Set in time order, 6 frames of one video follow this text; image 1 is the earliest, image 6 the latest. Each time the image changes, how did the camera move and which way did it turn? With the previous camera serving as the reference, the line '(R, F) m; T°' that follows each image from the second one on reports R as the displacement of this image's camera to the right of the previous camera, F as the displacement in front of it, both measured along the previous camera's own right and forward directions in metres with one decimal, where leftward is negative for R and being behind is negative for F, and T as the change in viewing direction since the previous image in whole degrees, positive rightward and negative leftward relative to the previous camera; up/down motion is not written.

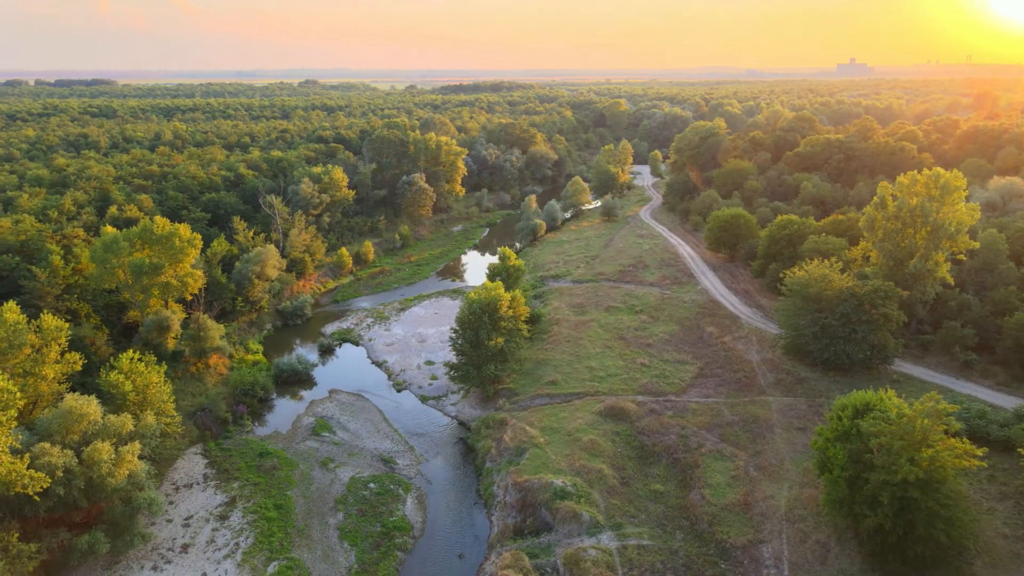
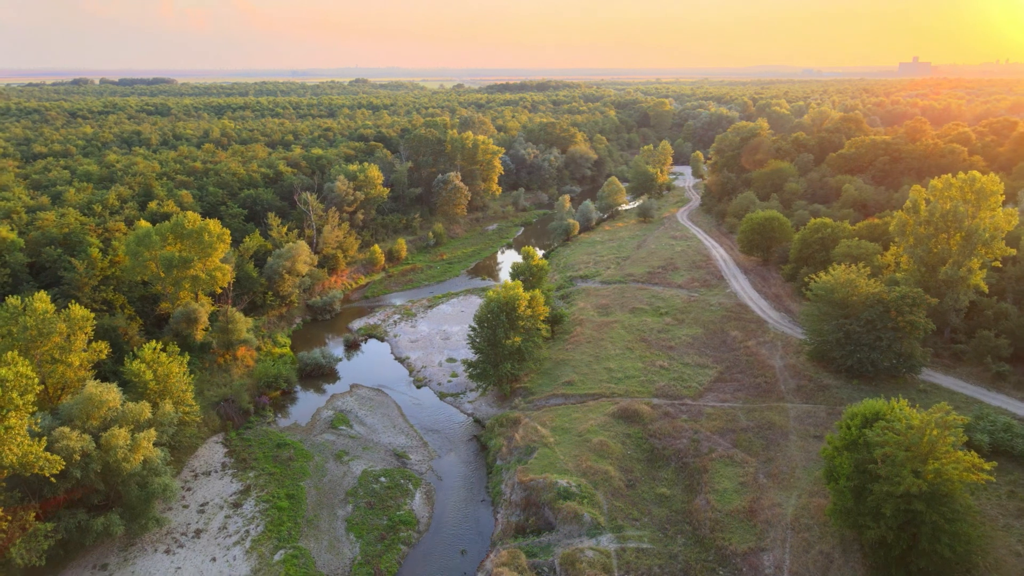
(+0.9, 0.0) m; -3°
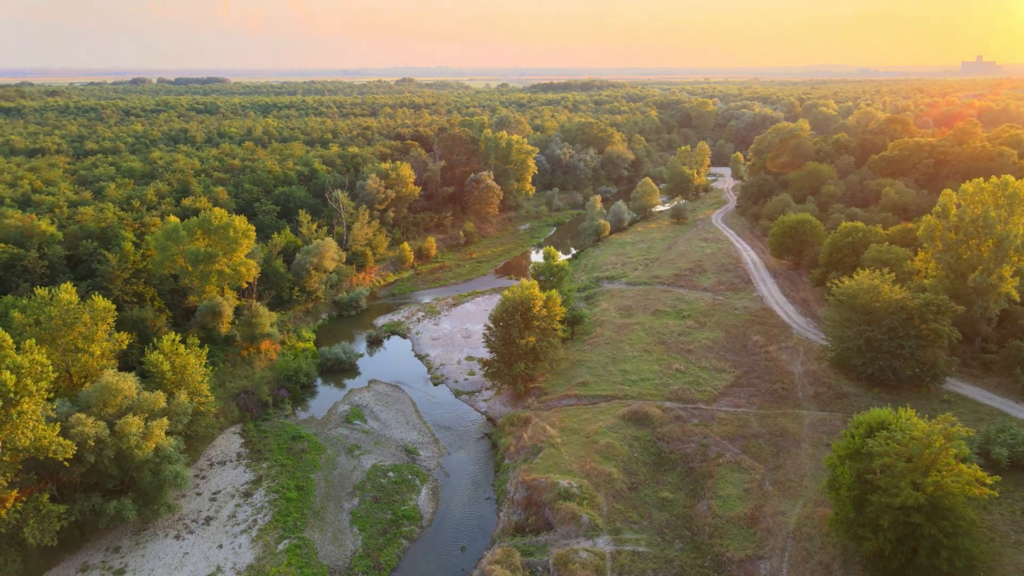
(+0.9, 0.0) m; -2°
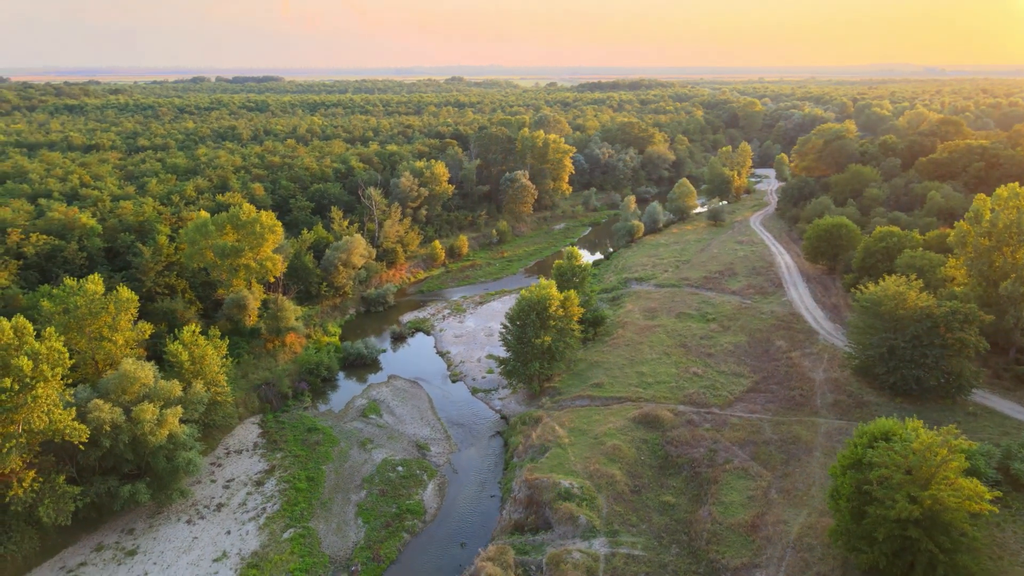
(+1.0, -0.1) m; -3°
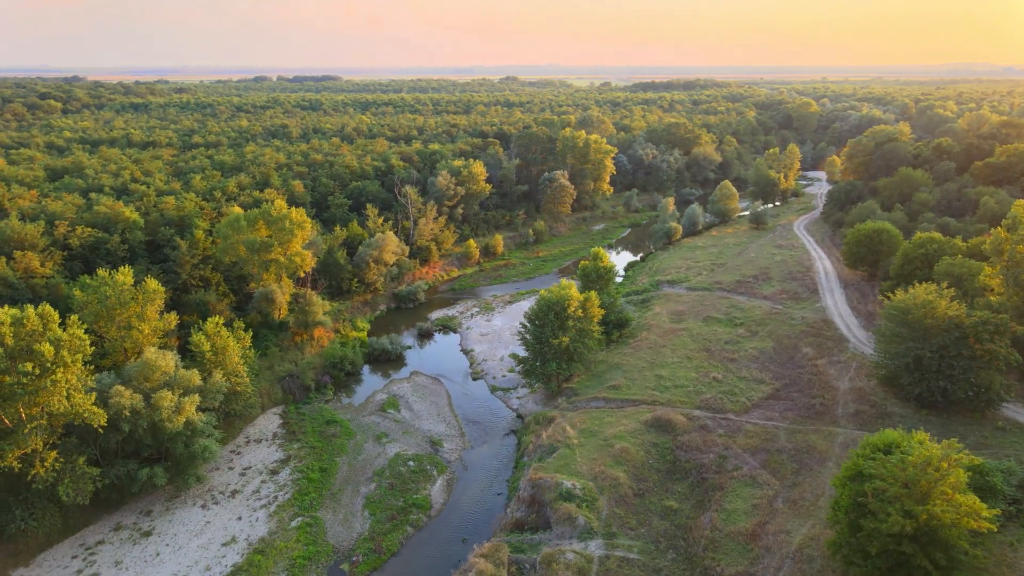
(+1.1, -0.2) m; -3°
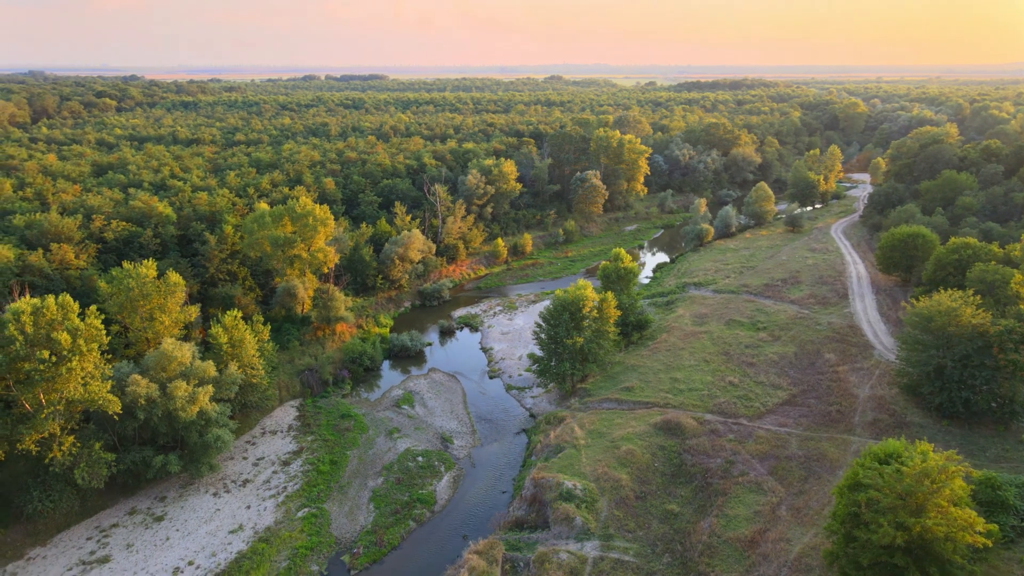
(+0.9, -0.2) m; -2°
